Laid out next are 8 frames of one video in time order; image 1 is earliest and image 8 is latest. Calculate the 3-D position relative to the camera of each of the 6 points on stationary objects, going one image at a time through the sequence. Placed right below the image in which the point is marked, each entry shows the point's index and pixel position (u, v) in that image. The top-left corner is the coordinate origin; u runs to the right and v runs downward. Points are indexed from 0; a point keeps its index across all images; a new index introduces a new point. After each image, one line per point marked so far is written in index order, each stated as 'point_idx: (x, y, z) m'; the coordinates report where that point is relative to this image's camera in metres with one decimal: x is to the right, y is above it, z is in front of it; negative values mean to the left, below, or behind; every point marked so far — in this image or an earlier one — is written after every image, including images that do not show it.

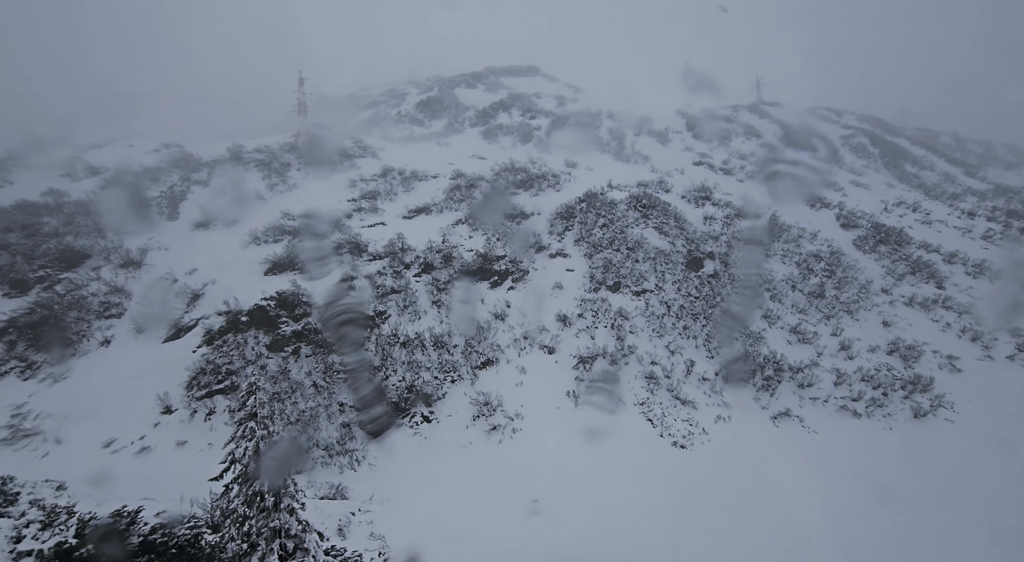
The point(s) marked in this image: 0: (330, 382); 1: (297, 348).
0: (-4.9, -2.8, +16.9) m
1: (-6.1, -1.9, +17.6) m
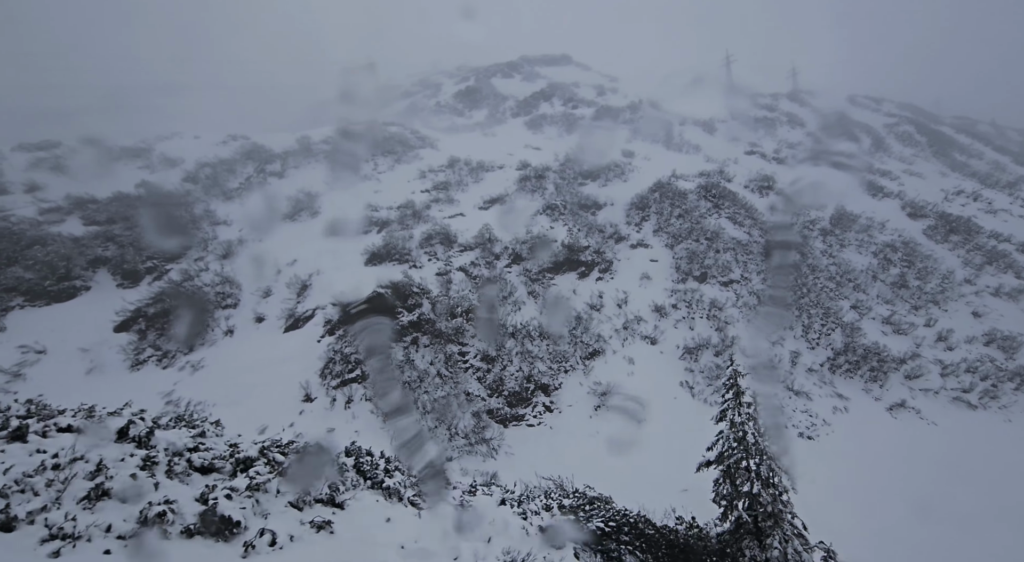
0: (-1.6, -2.6, +17.1) m
1: (-2.8, -1.6, +17.8) m
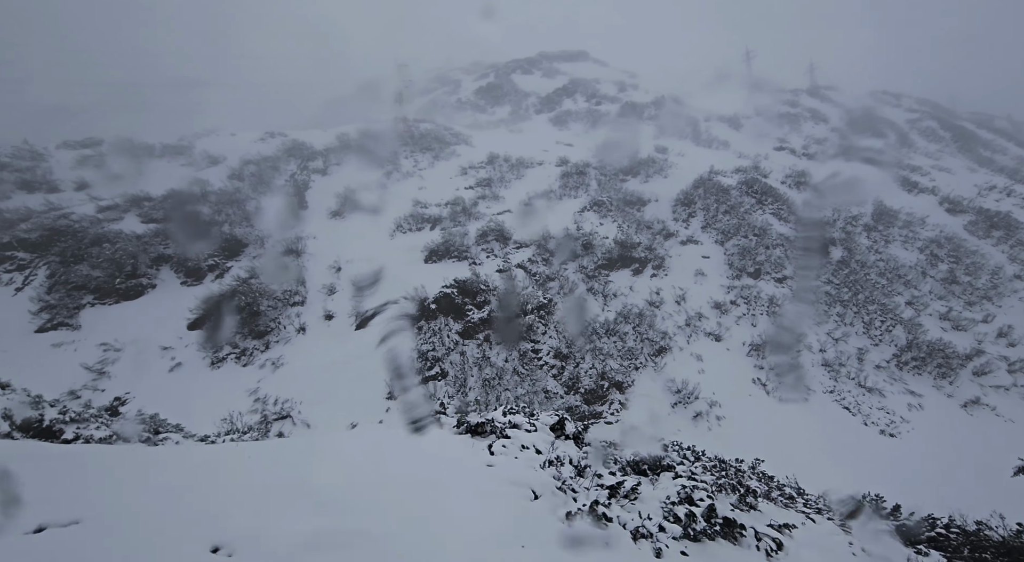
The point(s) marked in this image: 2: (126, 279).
0: (+0.5, -2.5, +17.0) m
1: (-0.7, -1.6, +17.7) m
2: (-12.1, +0.1, +19.2) m
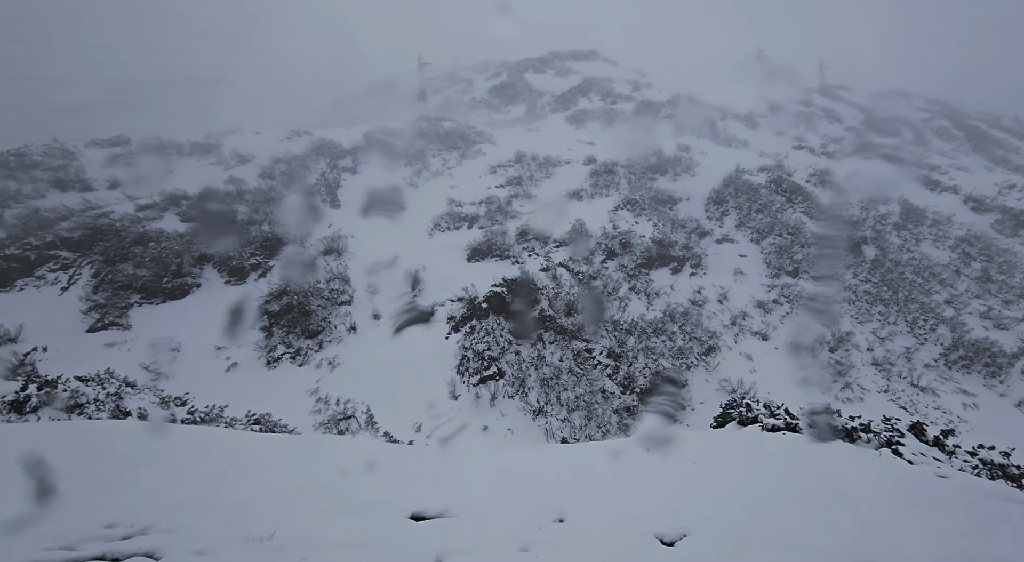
0: (+2.0, -2.4, +16.9) m
1: (+0.8, -1.5, +17.6) m
2: (-10.6, +0.1, +19.0) m
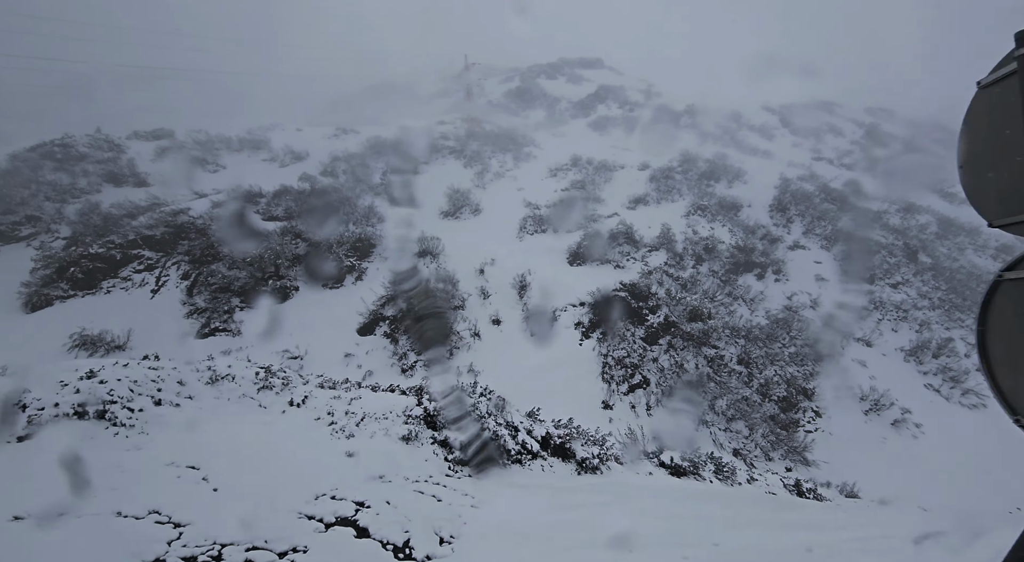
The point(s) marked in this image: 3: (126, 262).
0: (+5.7, -2.6, +16.4) m
1: (+4.4, -1.7, +17.1) m
2: (-7.0, 0.0, +17.7) m
3: (-10.9, +0.5, +17.2) m
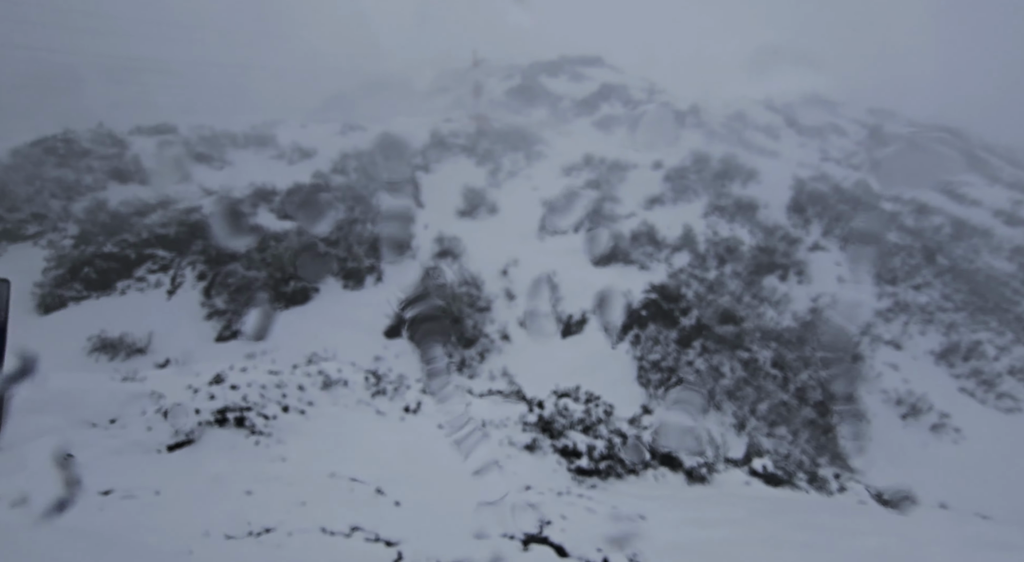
0: (+6.5, -2.6, +16.0) m
1: (+5.2, -1.7, +16.6) m
2: (-6.2, 0.0, +17.1) m
3: (-10.1, +0.5, +16.6) m
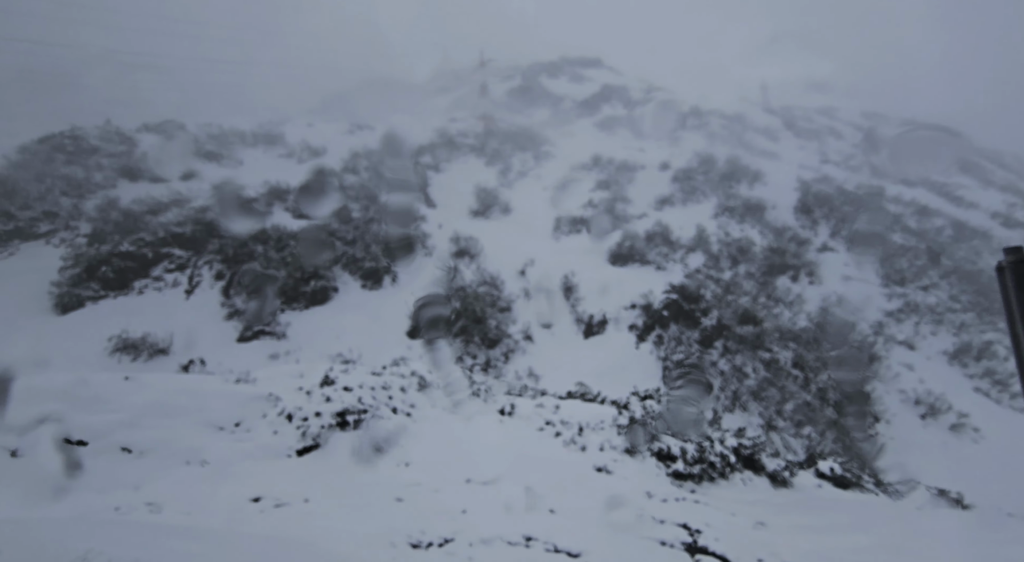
0: (+7.1, -2.6, +16.0) m
1: (+5.8, -1.7, +16.6) m
2: (-5.7, 0.0, +16.9) m
3: (-9.5, +0.5, +16.3) m
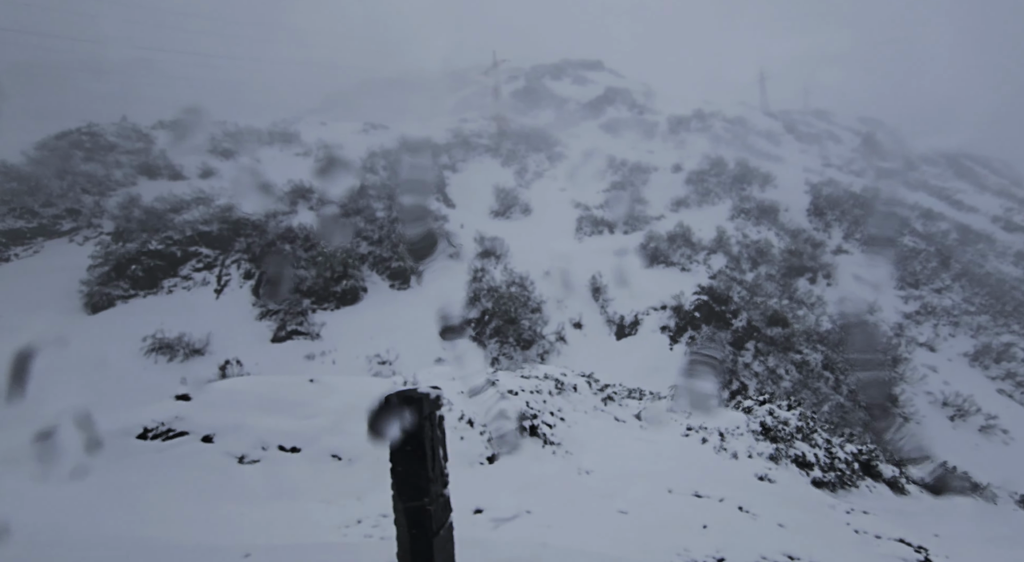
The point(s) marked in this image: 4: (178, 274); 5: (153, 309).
0: (+7.9, -2.7, +16.1) m
1: (+6.7, -1.8, +16.7) m
2: (-4.8, 0.0, +16.7) m
3: (-8.6, +0.6, +16.1) m
4: (-8.6, +0.2, +15.7) m
5: (-8.5, -0.7, +14.6) m
